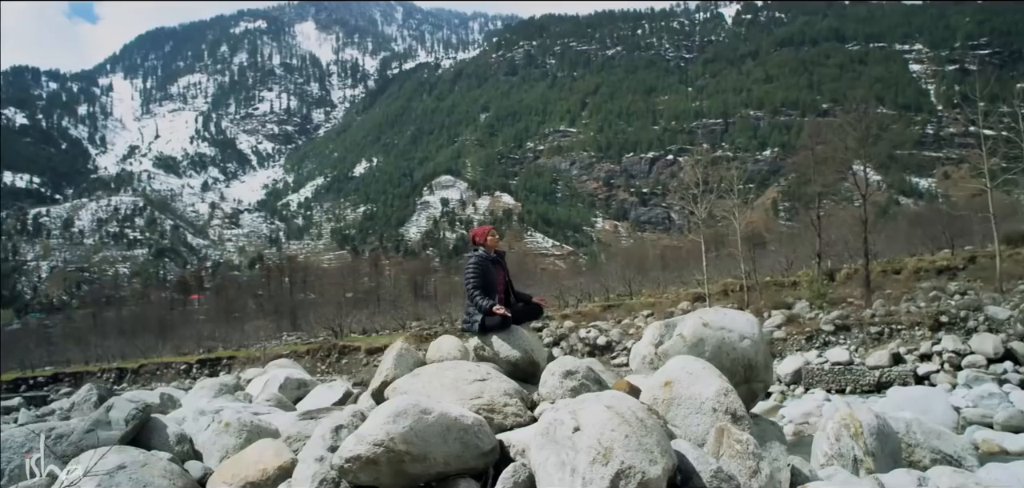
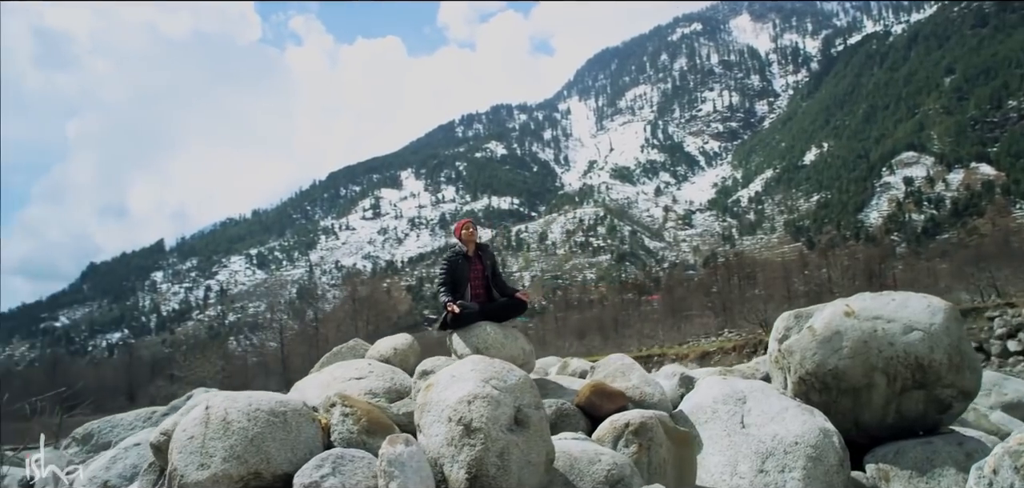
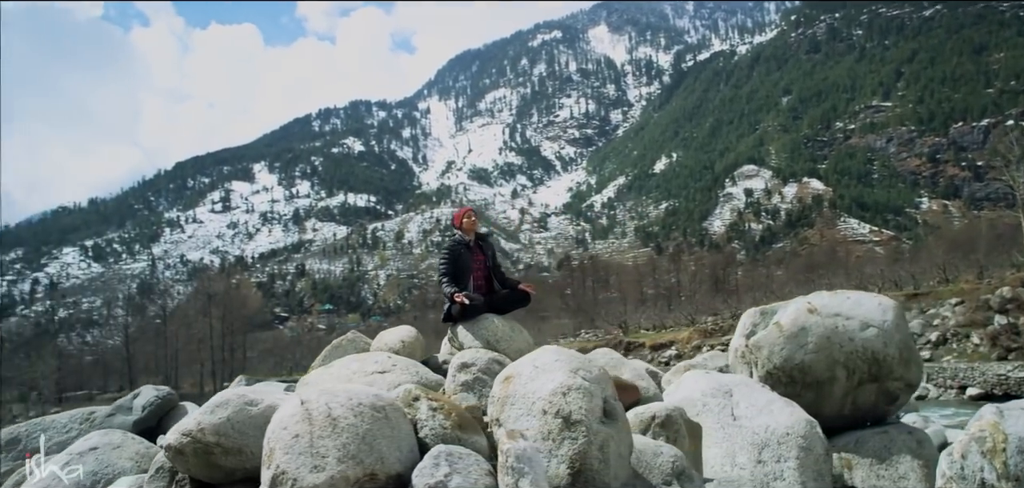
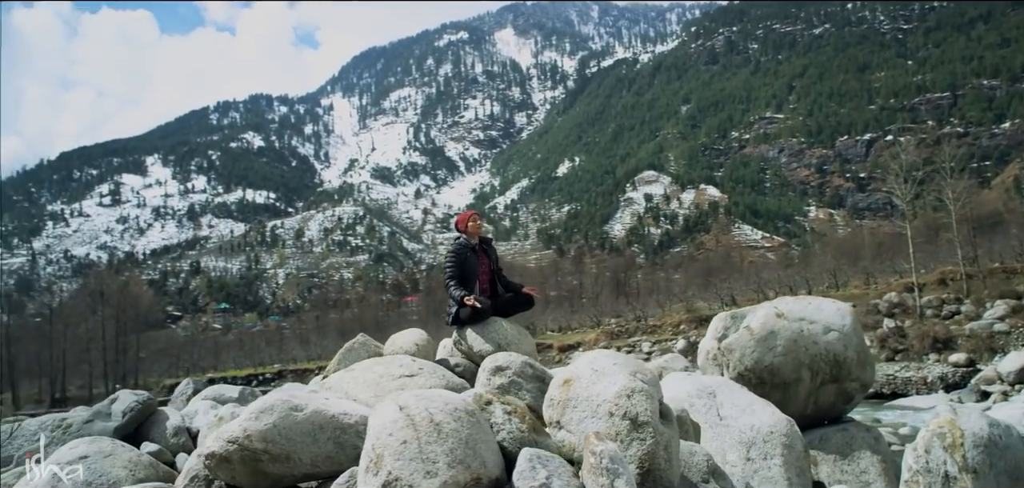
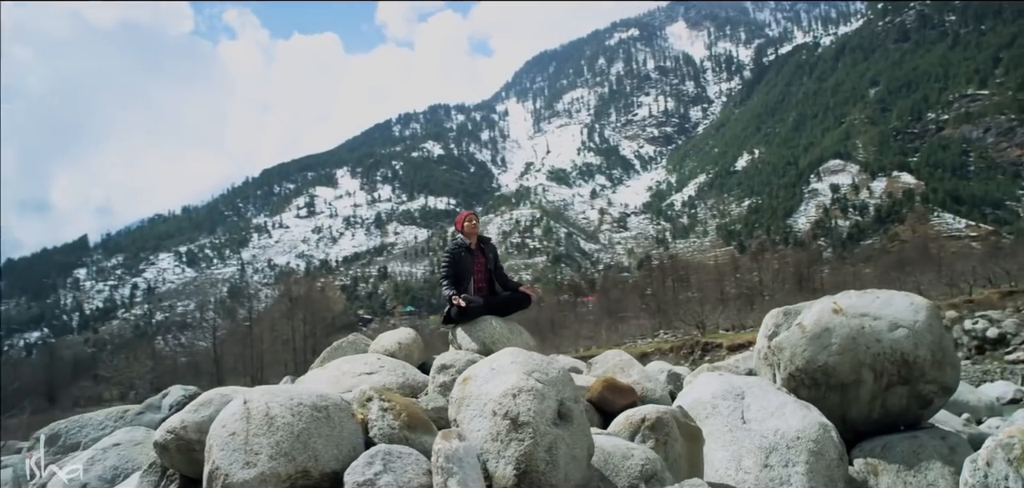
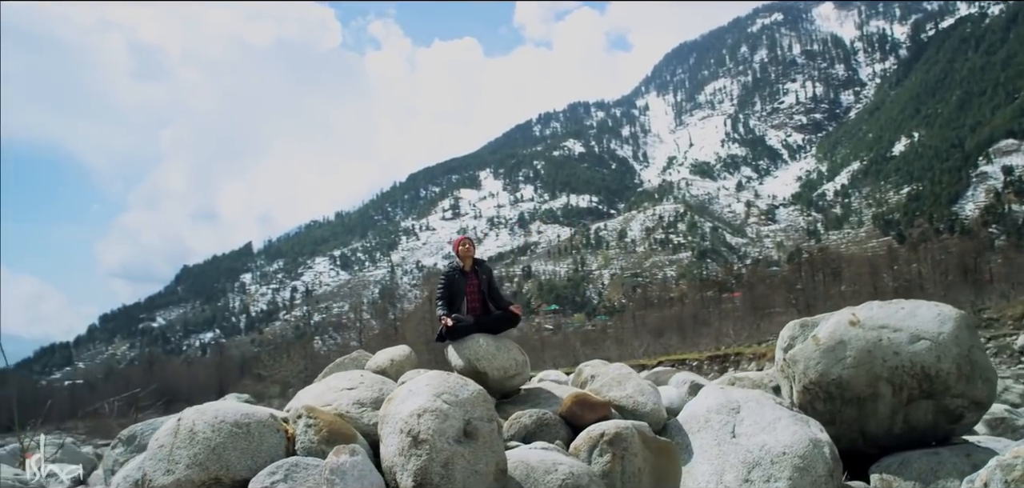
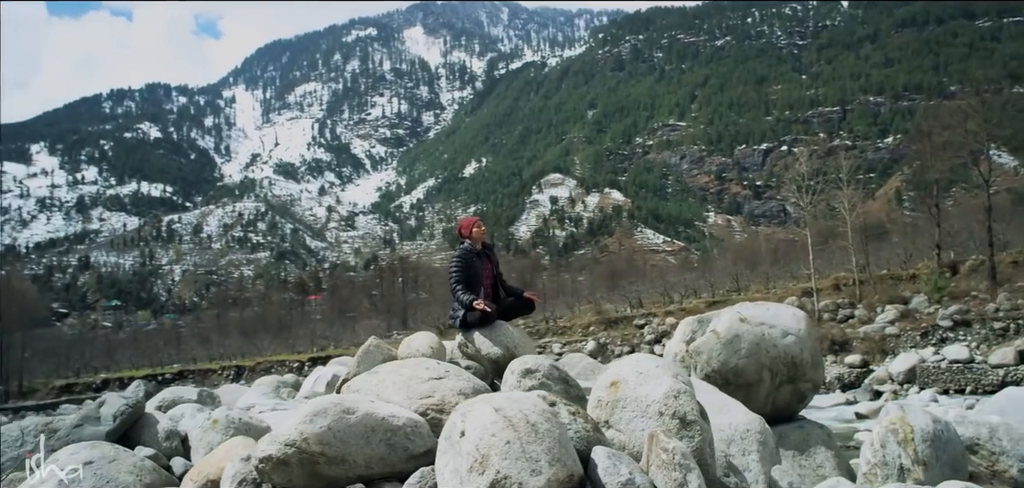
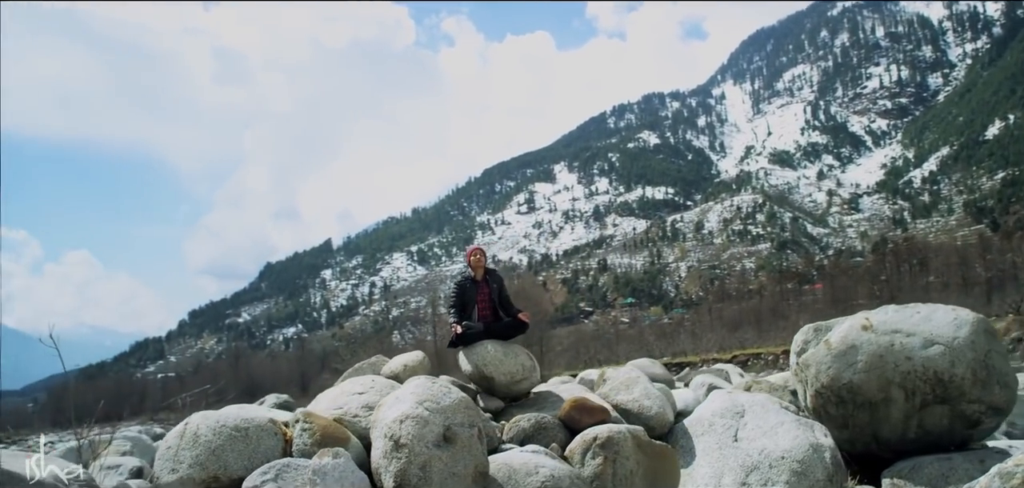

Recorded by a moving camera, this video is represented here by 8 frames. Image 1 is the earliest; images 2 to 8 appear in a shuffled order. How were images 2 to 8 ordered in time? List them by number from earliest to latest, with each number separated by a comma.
7, 4, 3, 5, 2, 6, 8
